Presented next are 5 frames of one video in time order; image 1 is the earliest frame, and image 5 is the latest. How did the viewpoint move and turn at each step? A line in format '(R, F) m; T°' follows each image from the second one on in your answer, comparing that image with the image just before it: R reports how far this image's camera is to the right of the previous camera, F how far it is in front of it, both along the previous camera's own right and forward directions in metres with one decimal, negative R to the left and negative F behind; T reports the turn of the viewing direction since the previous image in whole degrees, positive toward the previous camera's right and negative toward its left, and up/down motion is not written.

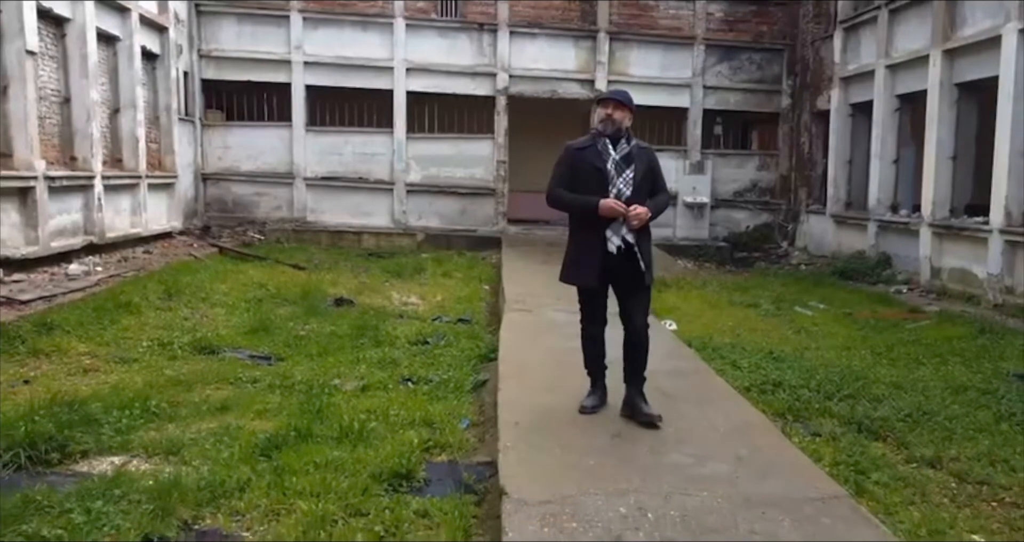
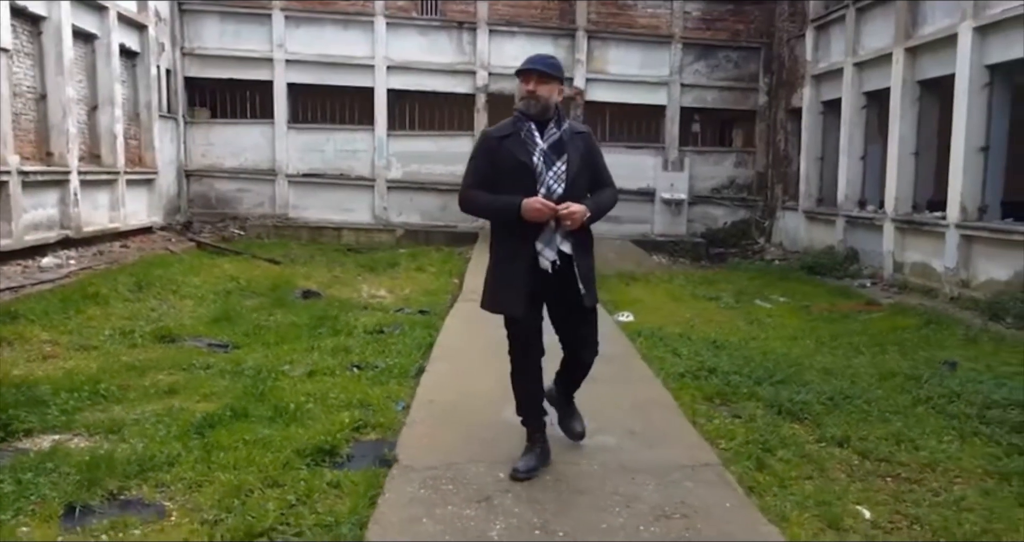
(+0.4, -0.2) m; 0°
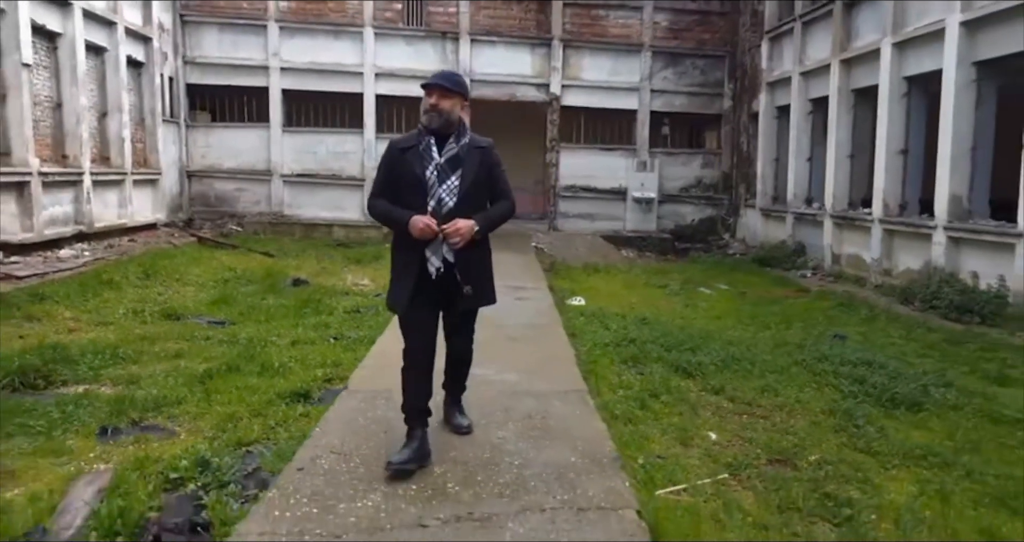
(+0.4, -1.0) m; 0°
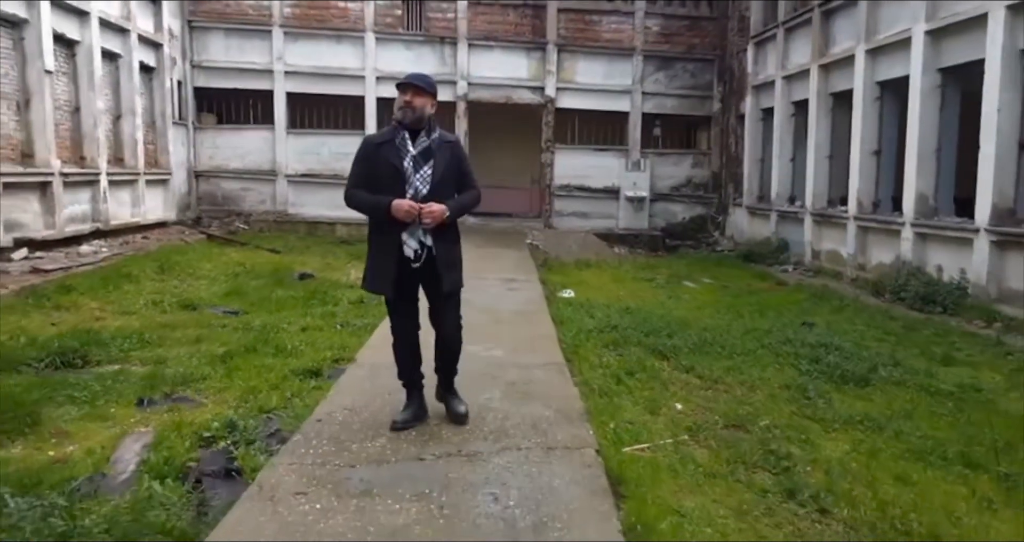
(+0.1, -0.5) m; 0°
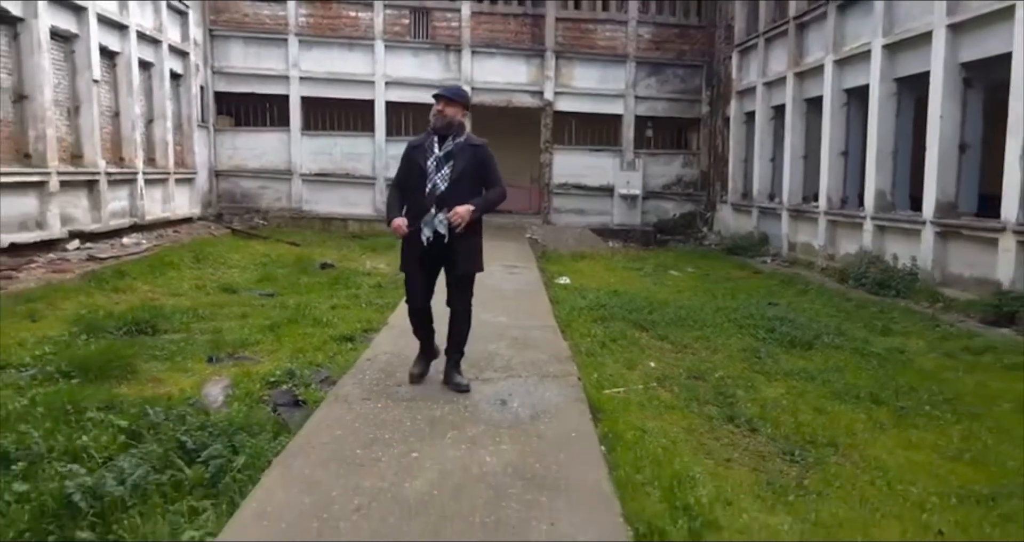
(0.0, -1.0) m; 0°
